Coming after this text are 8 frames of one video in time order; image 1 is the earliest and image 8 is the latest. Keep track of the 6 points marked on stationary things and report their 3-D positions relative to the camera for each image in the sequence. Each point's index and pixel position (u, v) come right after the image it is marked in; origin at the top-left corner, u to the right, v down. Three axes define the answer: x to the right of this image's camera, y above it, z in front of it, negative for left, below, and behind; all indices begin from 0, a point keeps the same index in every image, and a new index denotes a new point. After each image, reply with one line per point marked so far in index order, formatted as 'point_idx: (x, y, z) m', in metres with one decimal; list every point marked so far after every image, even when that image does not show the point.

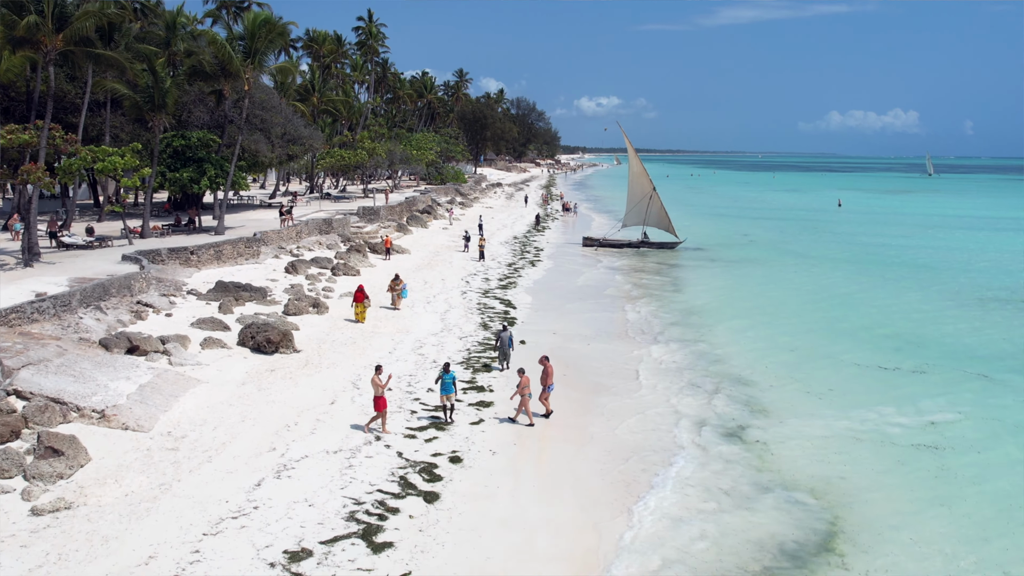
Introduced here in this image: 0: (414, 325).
0: (-1.9, -0.7, +19.7) m
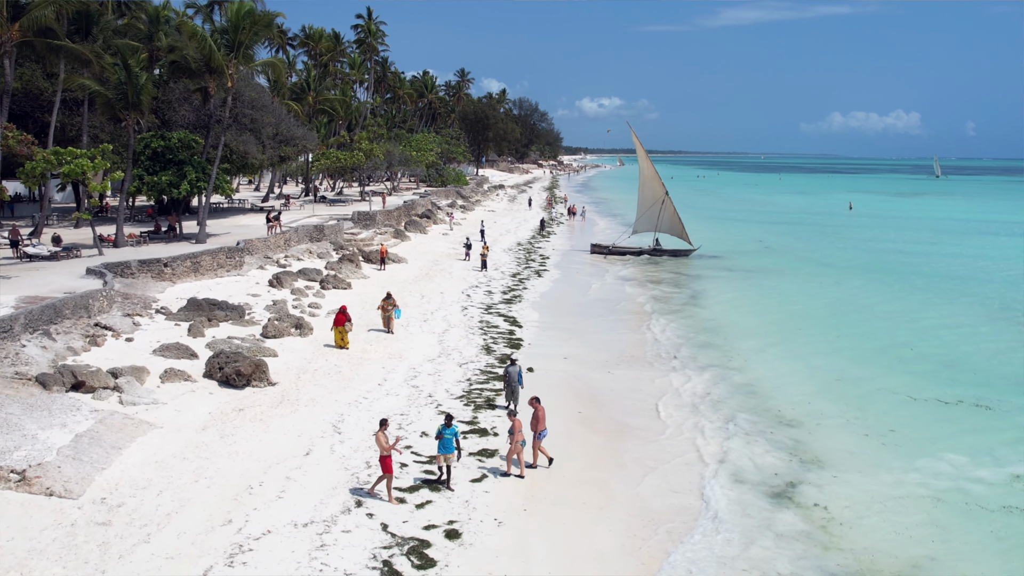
0: (-1.8, -1.1, +17.6) m
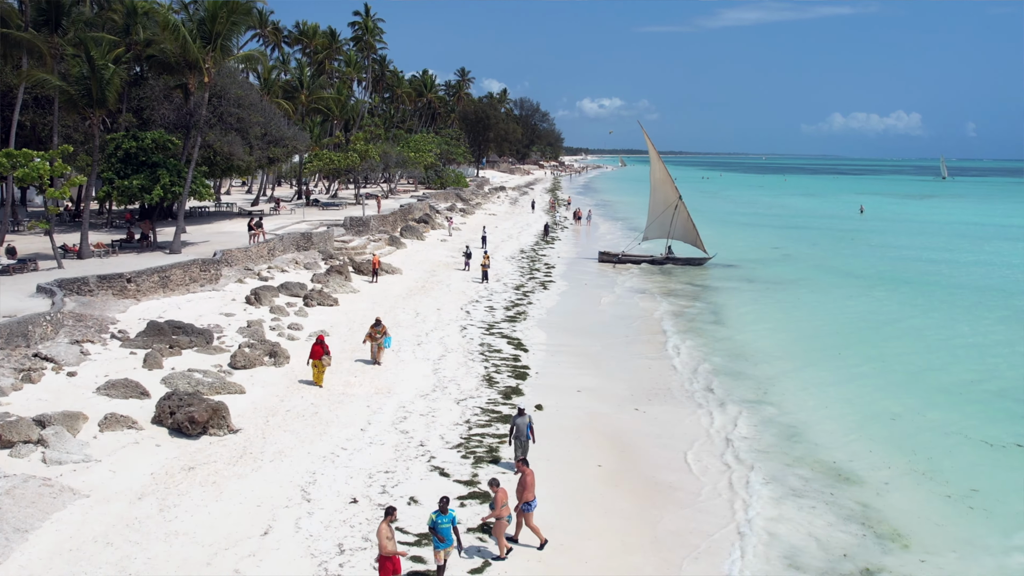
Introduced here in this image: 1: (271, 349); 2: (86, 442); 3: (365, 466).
0: (-1.7, -1.4, +15.3) m
1: (-3.8, -1.0, +16.1) m
2: (-4.8, -1.7, +11.3) m
3: (-1.7, -2.0, +11.5) m
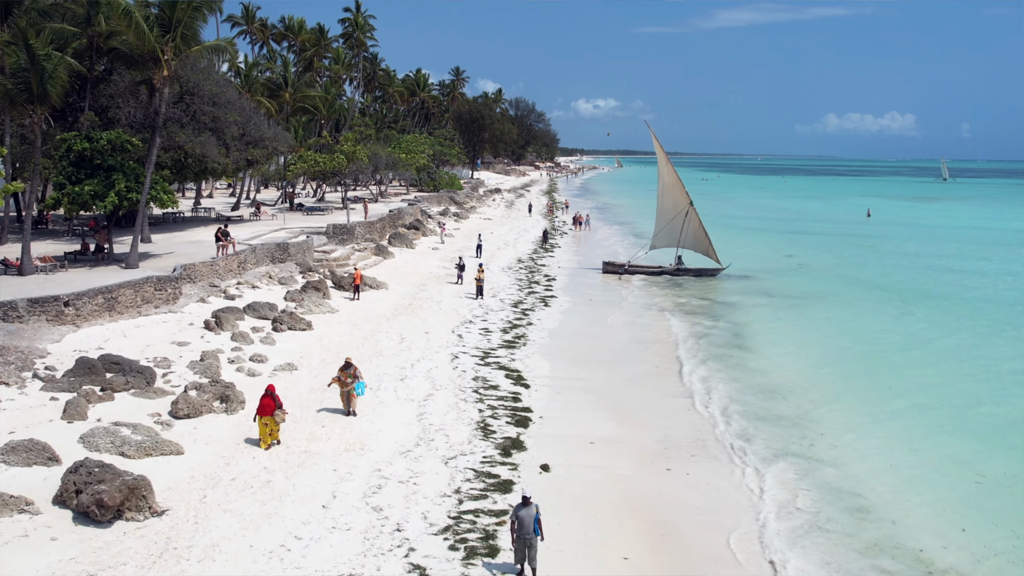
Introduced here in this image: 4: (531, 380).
0: (-1.7, -1.8, +12.6) m
1: (-3.8, -1.4, +13.5) m
2: (-4.7, -2.1, +8.6) m
3: (-1.7, -2.4, +8.9) m
4: (+0.3, -1.5, +16.5) m
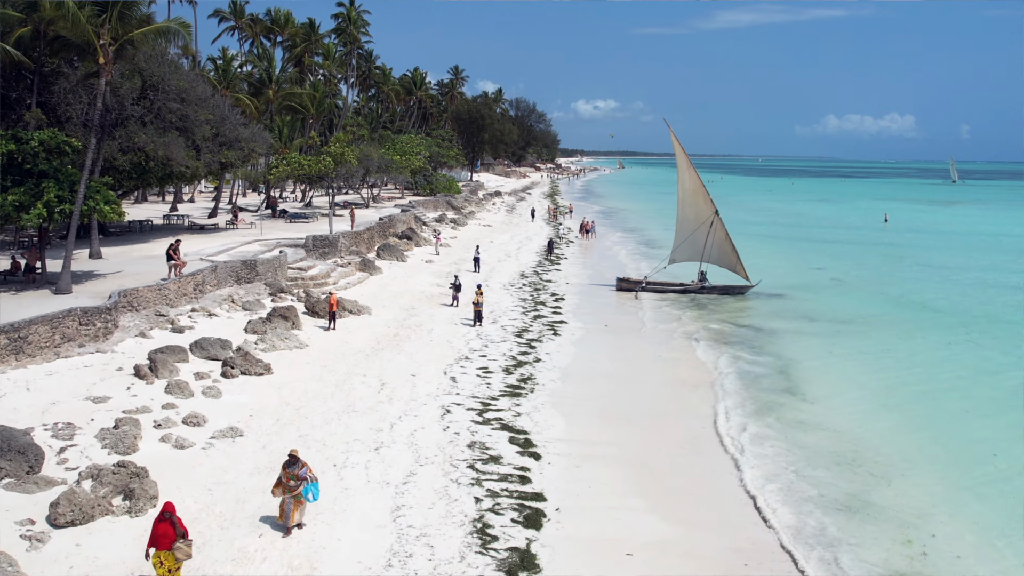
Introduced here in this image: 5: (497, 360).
0: (-1.6, -2.4, +9.1) m
1: (-3.8, -1.9, +9.9) m
2: (-4.7, -2.6, +5.1) m
3: (-1.6, -3.0, +5.3) m
4: (+0.4, -2.0, +13.0) m
5: (-0.3, -1.3, +18.2) m
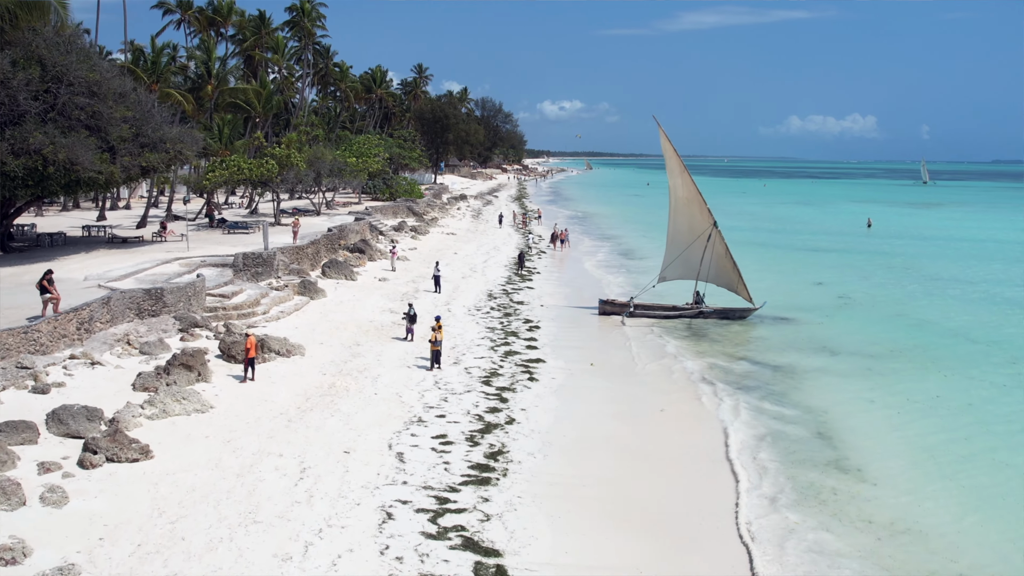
0: (-1.8, -3.0, +5.0) m
1: (-4.0, -2.5, +5.8) m
2: (-4.7, -3.2, +1.0) m
3: (-1.6, -3.5, +1.3) m
4: (+0.1, -2.6, +9.0) m
5: (-0.7, -1.9, +14.2) m
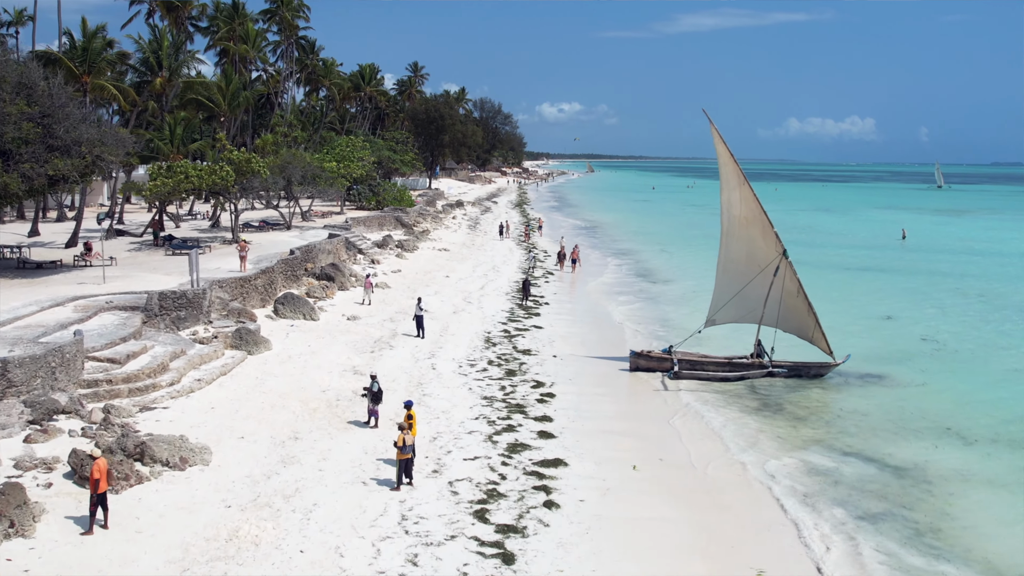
0: (-1.7, -3.8, -0.8) m
1: (-3.9, -3.4, 0.0) m
2: (-4.6, -4.1, -4.9) m
3: (-1.5, -4.4, -4.5) m
4: (+0.2, -3.5, +3.1) m
5: (-0.7, -2.8, +8.4) m
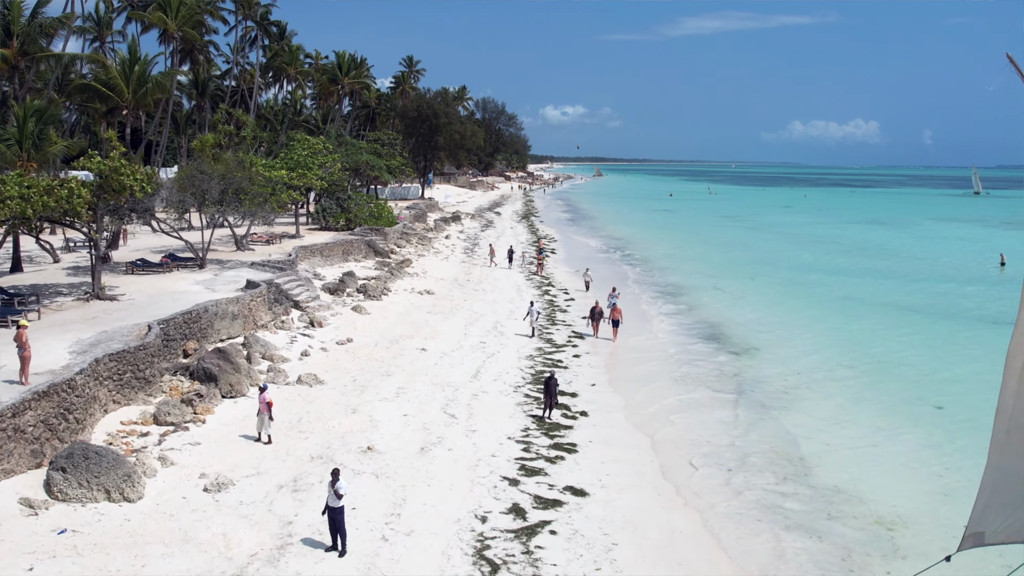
0: (-1.6, -5.3, -11.8) m
1: (-3.7, -4.9, -11.0) m
2: (-4.5, -5.6, -15.9) m
3: (-1.4, -5.9, -15.6) m
4: (+0.3, -5.0, -7.9) m
5: (-0.5, -4.3, -2.7) m
